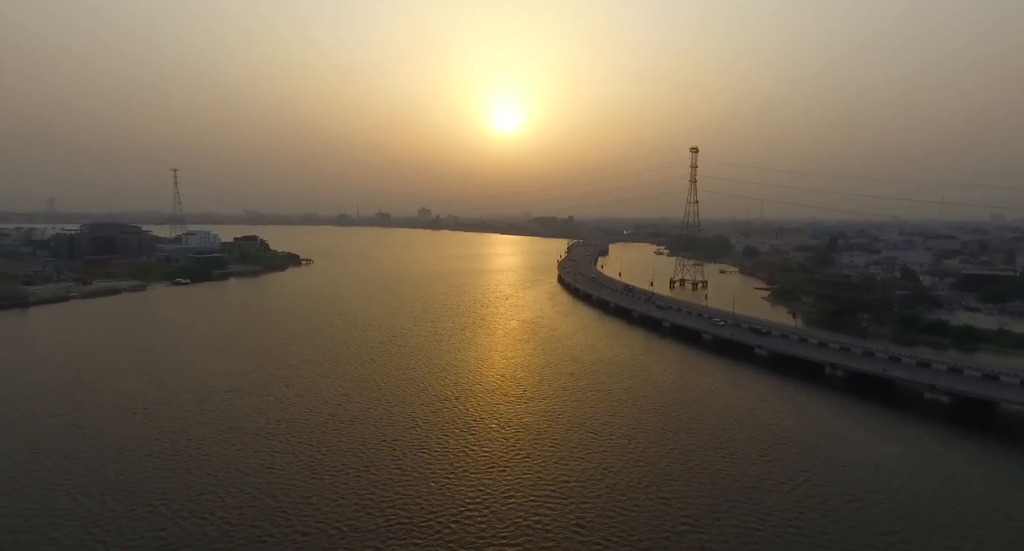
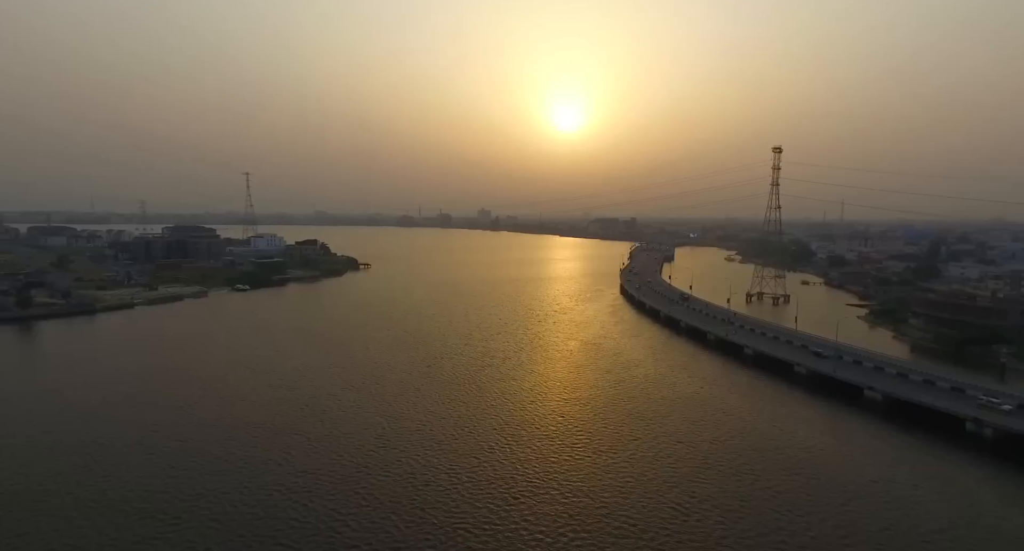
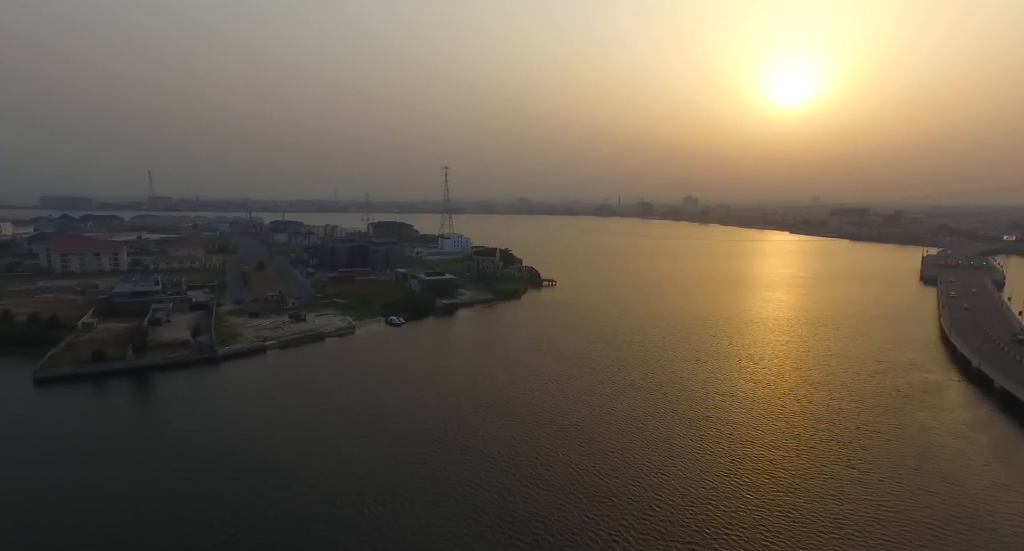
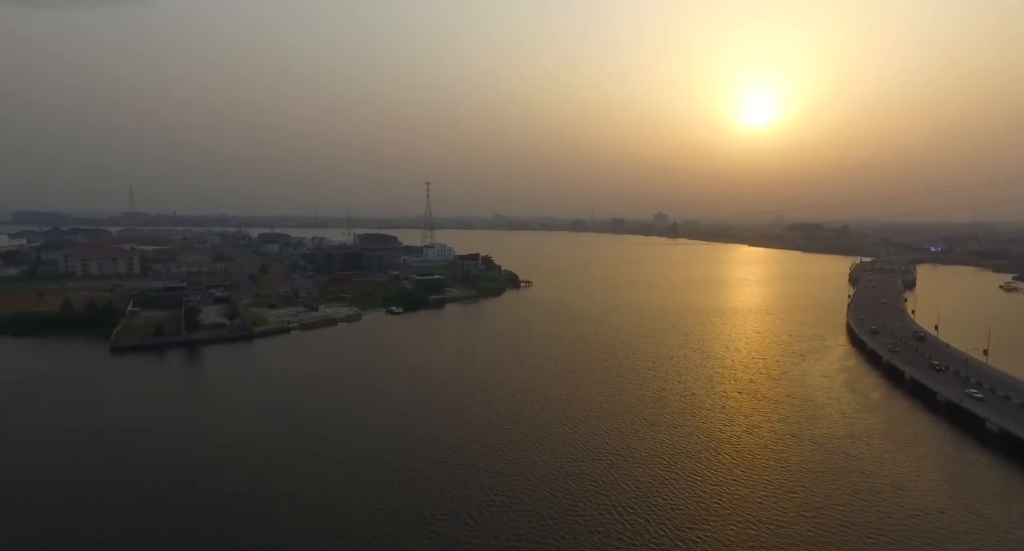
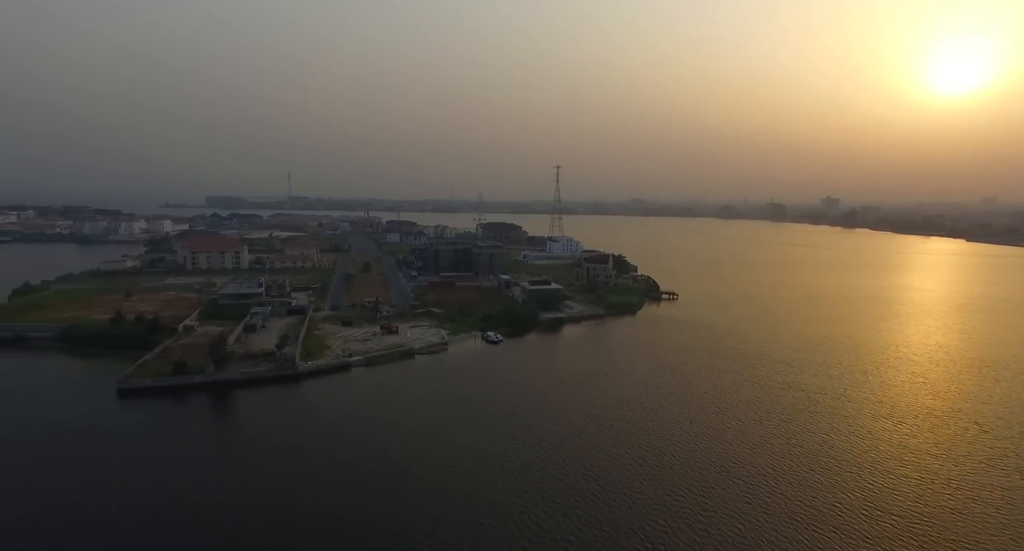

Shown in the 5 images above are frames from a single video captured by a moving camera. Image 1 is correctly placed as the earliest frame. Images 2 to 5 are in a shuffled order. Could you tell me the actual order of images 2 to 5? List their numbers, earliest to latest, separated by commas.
2, 4, 3, 5
